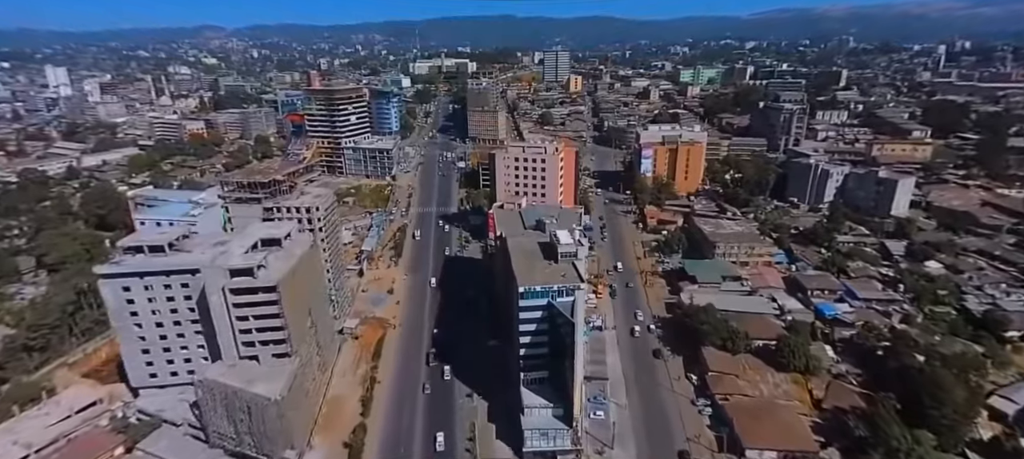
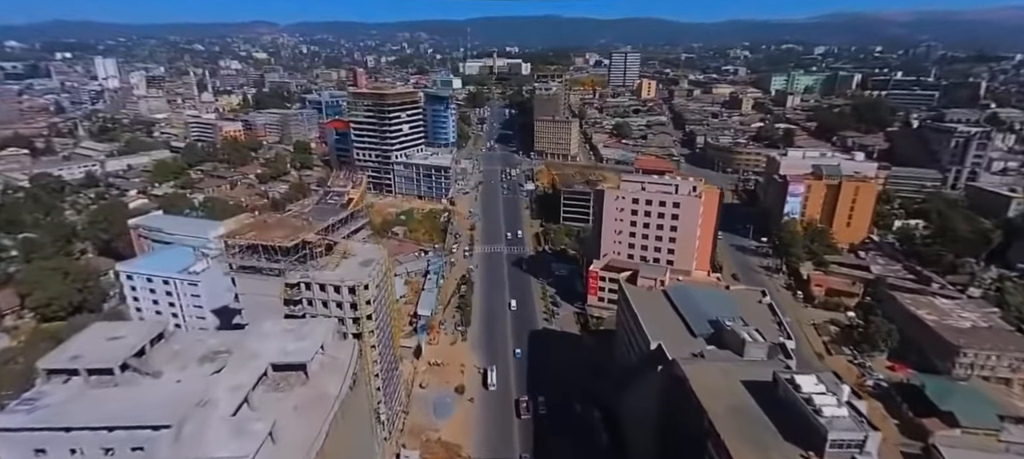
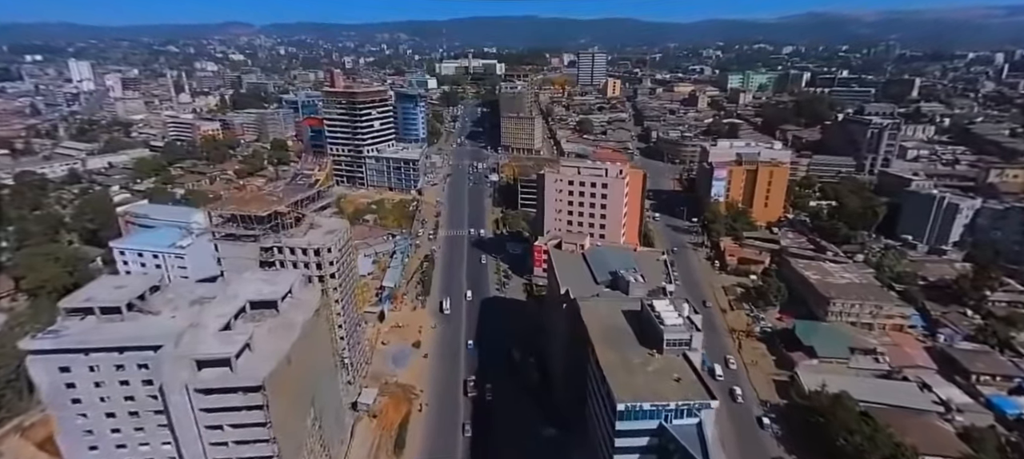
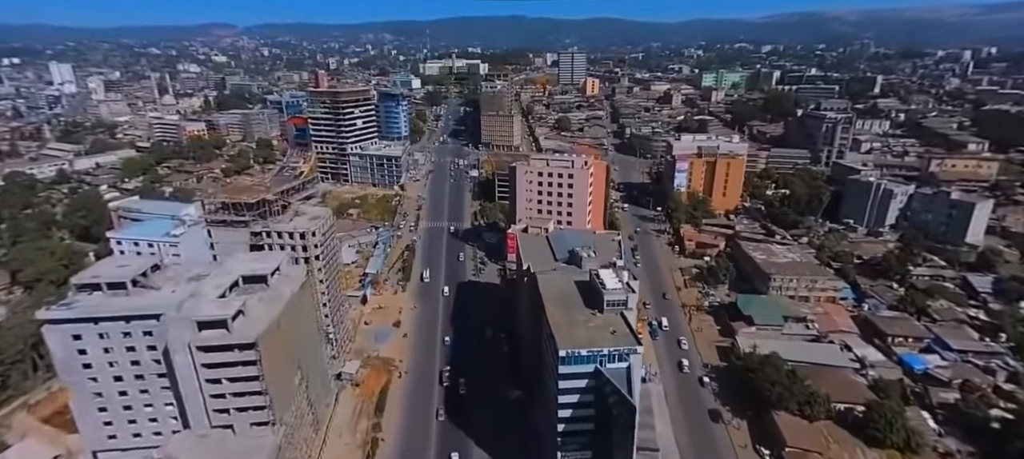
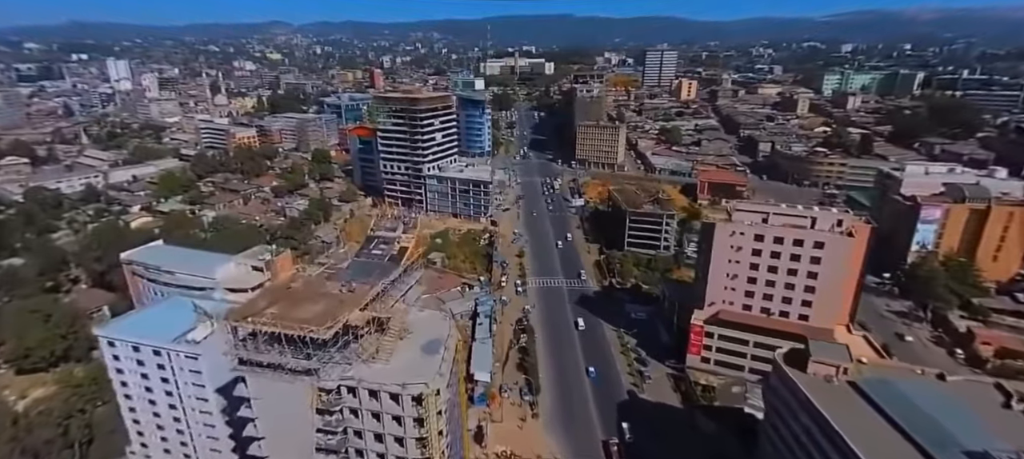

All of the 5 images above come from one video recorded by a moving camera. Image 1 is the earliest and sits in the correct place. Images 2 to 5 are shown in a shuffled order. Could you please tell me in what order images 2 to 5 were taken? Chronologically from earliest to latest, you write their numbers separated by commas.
4, 3, 2, 5
